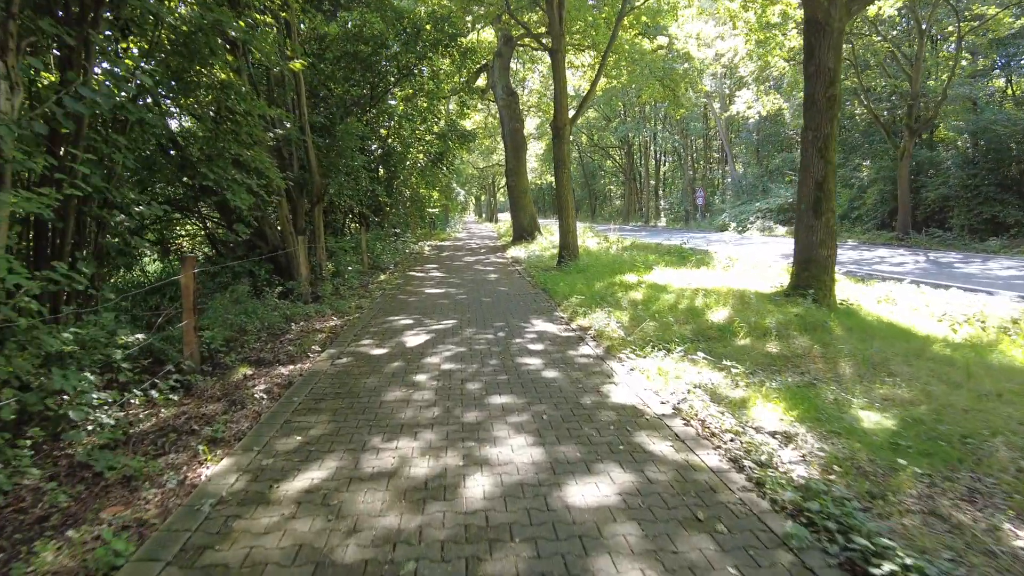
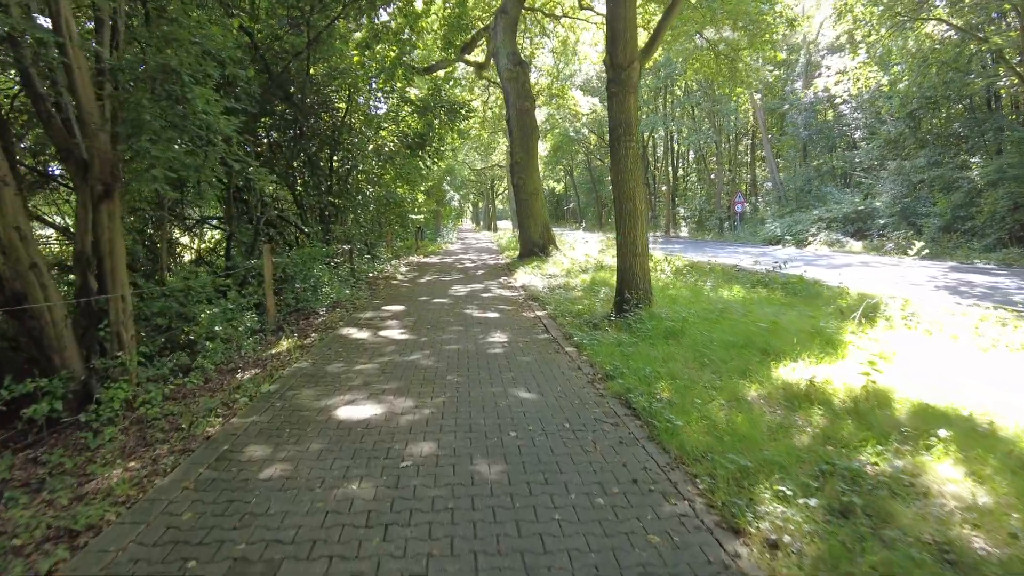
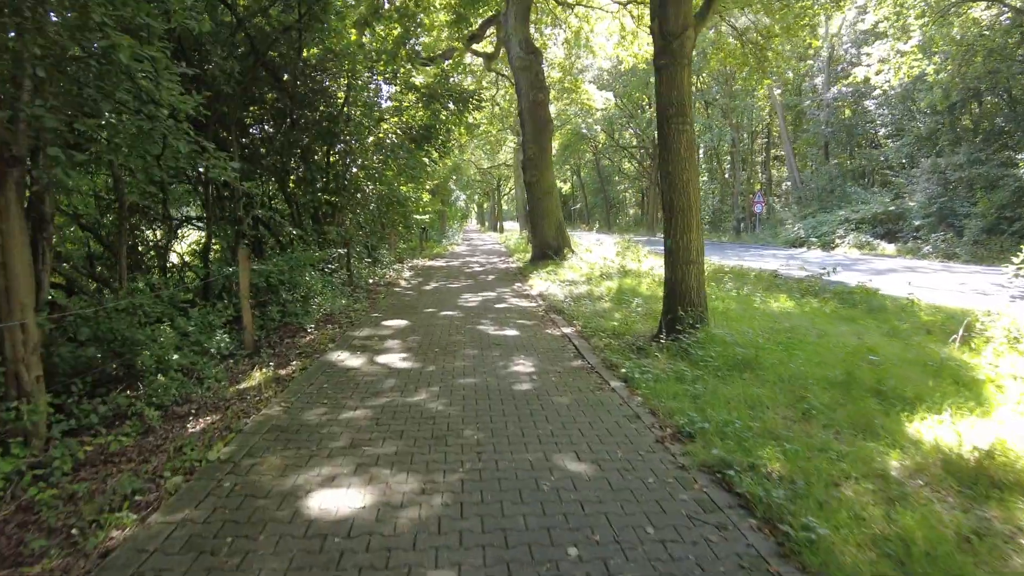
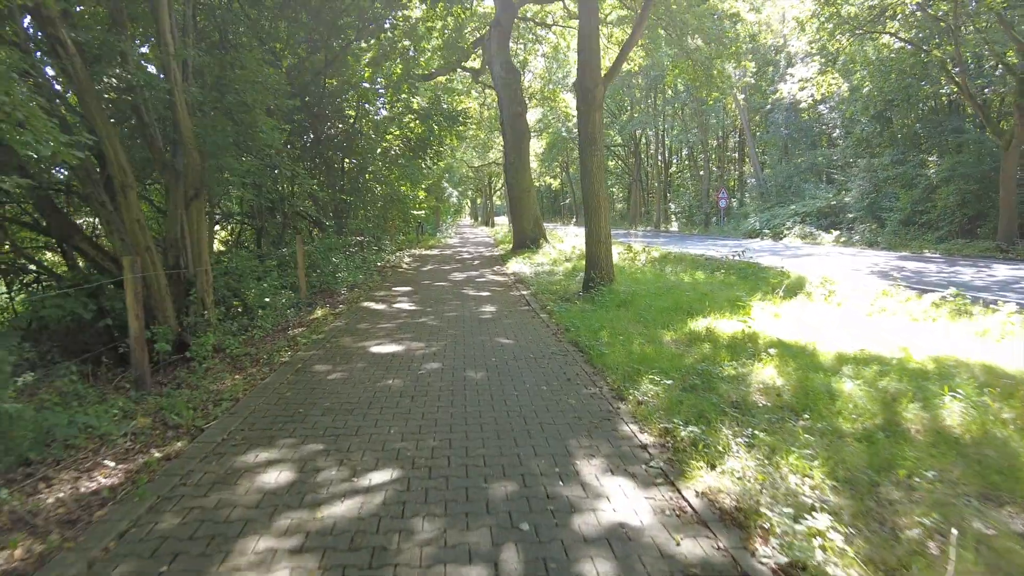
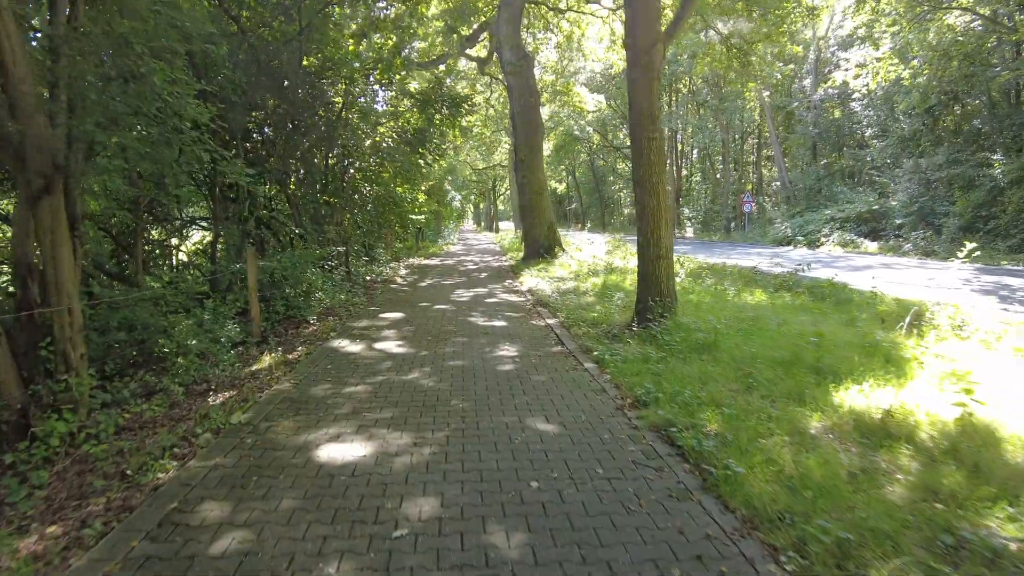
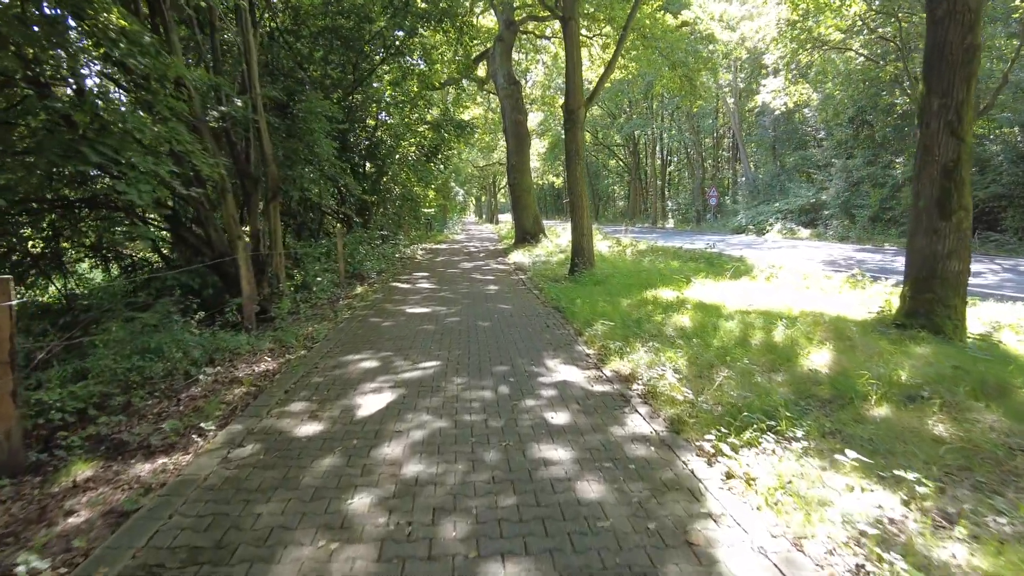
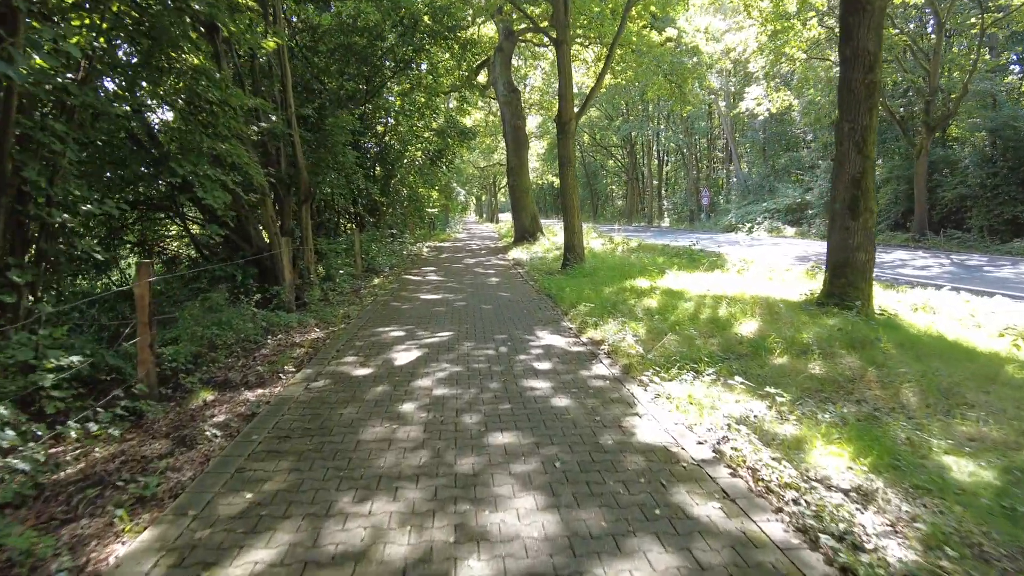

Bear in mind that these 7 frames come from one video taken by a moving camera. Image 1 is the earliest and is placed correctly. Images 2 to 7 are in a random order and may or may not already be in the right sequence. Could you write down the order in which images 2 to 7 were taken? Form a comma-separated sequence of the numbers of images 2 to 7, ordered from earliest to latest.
7, 6, 4, 2, 5, 3
